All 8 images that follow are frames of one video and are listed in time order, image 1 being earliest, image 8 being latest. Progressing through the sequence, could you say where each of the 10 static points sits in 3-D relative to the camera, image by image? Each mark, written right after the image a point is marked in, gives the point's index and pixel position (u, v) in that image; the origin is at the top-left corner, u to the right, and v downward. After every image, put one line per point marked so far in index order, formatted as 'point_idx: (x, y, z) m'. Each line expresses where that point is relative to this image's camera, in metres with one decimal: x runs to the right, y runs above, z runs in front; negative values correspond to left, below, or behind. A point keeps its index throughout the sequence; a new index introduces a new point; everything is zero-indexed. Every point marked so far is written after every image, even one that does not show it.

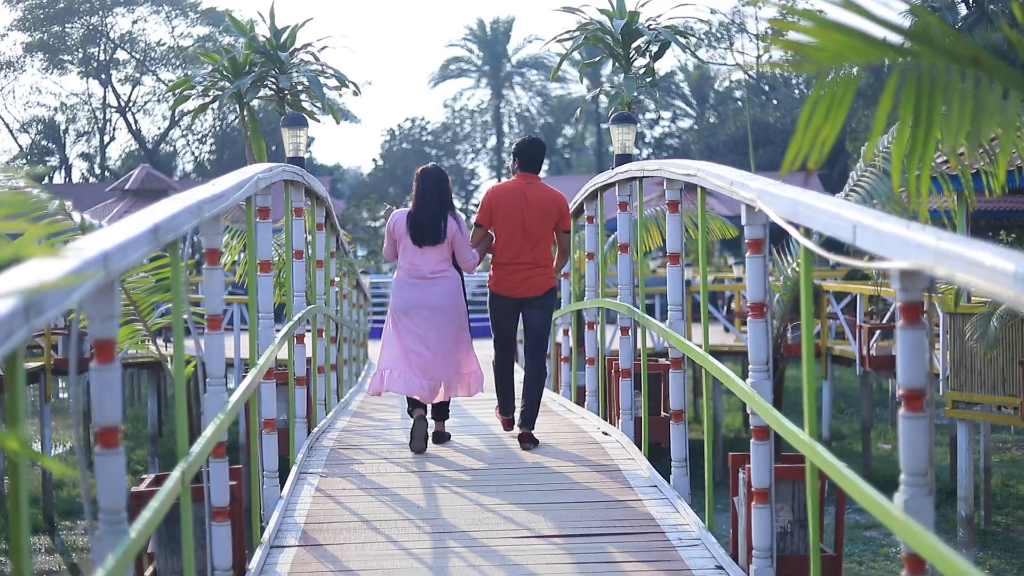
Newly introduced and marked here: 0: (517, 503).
0: (0.0, -0.6, +4.9) m
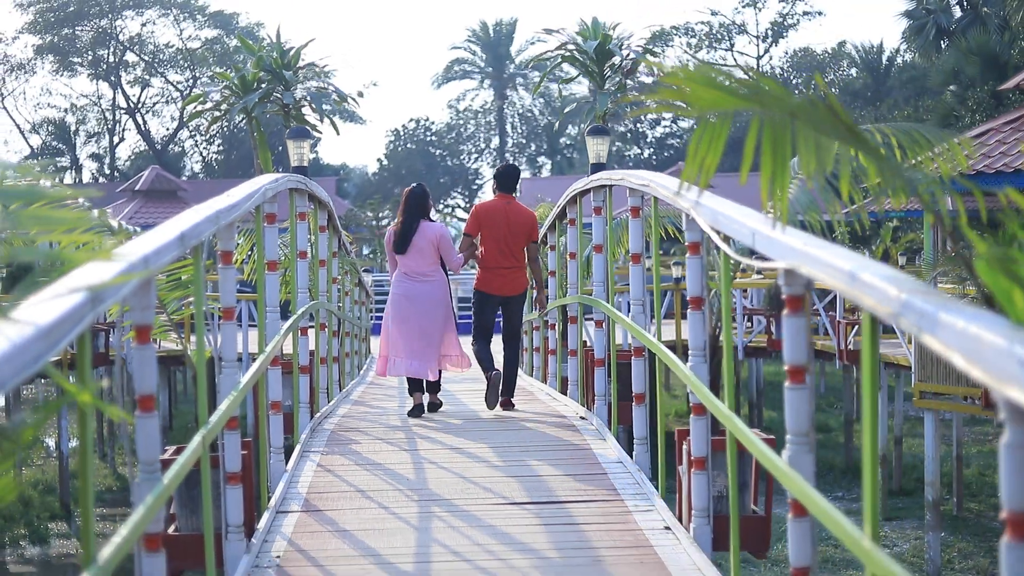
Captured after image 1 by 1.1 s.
0: (0.0, -0.6, +5.5) m
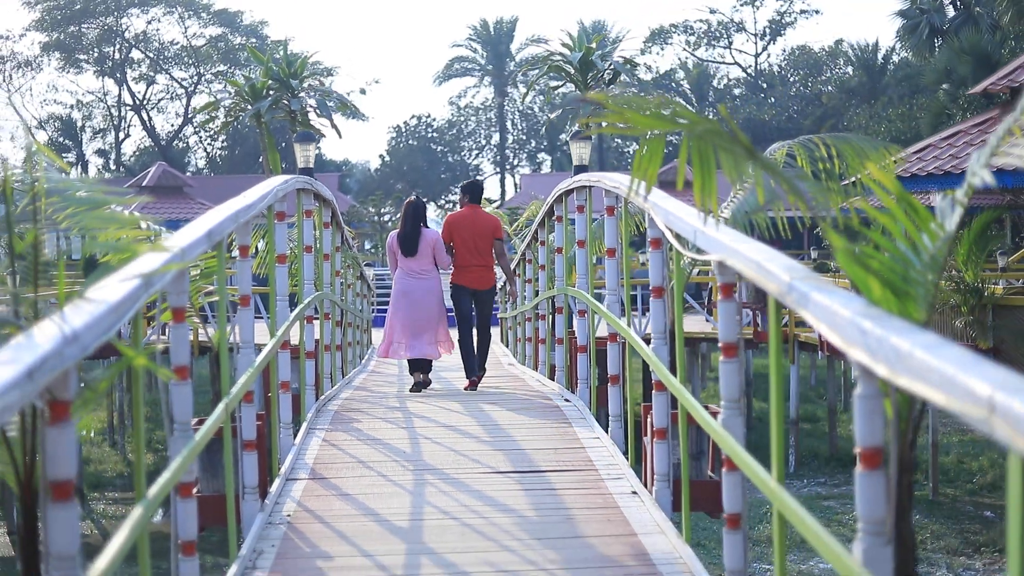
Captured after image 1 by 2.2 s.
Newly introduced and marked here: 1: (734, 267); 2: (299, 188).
0: (-0.1, -0.6, +6.1) m
1: (+0.5, 0.0, +3.7) m
2: (-0.8, +0.4, +7.0) m
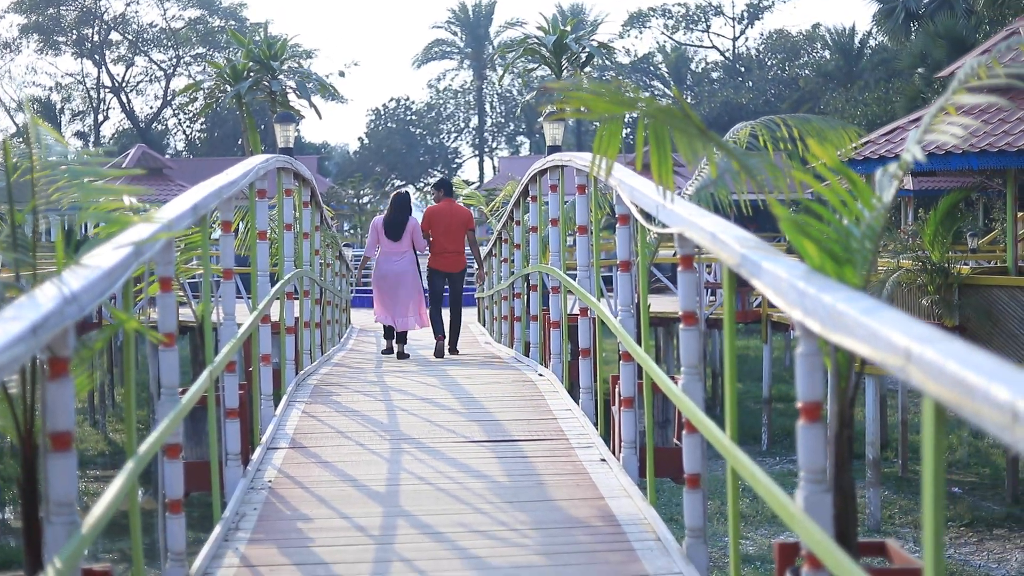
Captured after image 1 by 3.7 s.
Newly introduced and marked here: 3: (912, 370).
0: (-0.2, -0.5, +6.3) m
1: (+0.4, +0.1, +3.9) m
2: (-0.9, +0.5, +7.2) m
3: (+0.5, -0.1, +2.0) m
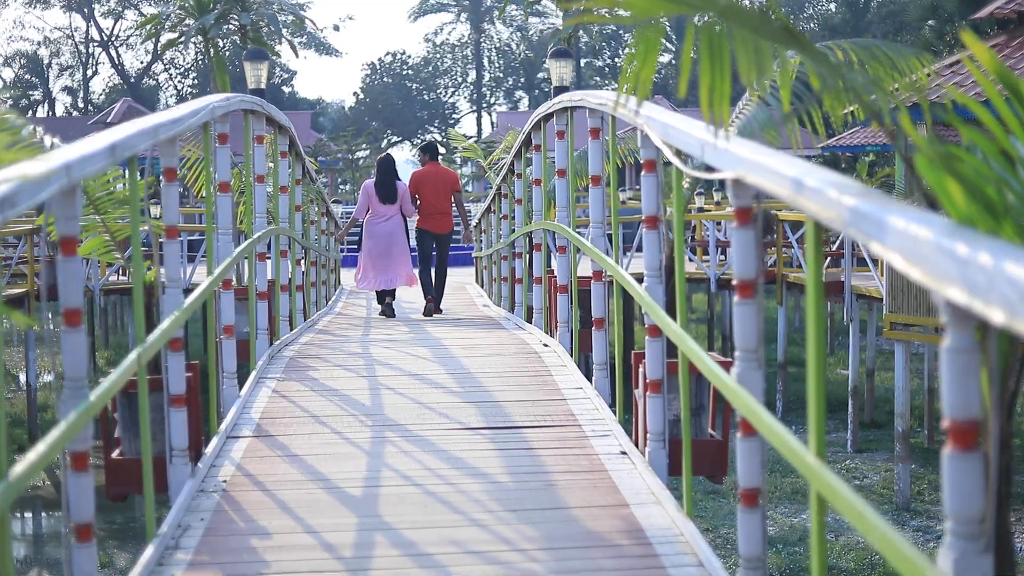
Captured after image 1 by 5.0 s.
0: (-0.2, -0.3, +5.4) m
1: (+0.4, +0.2, +3.0) m
2: (-0.9, +0.6, +6.3) m
3: (+0.5, -0.1, +1.2) m
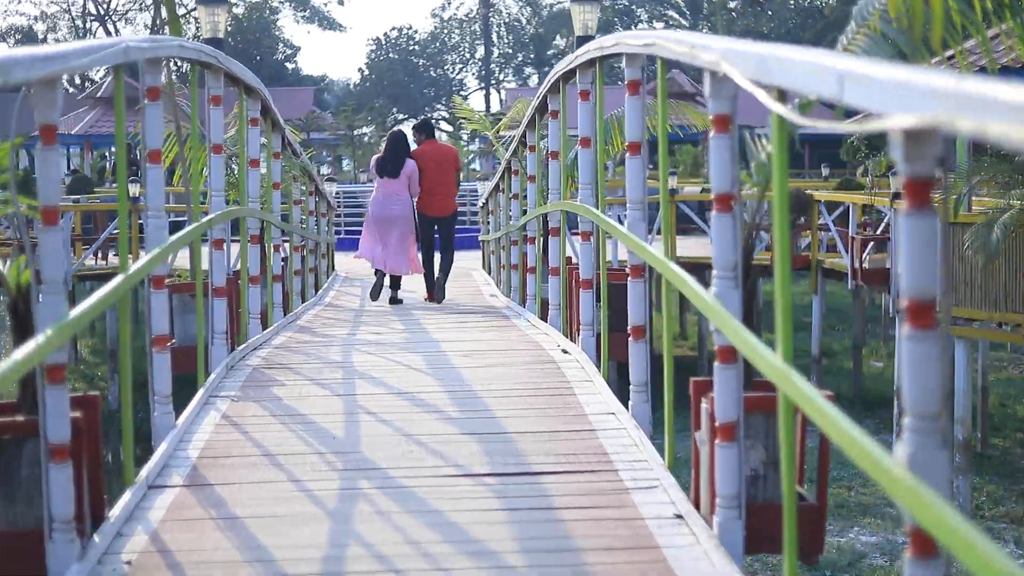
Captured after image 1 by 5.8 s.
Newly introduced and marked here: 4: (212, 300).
0: (-0.1, -0.3, +4.2) m
1: (+0.4, +0.1, +1.8) m
2: (-0.9, +0.6, +5.0) m
3: (+0.5, -0.1, -0.1) m
4: (-0.9, 0.0, +5.5) m
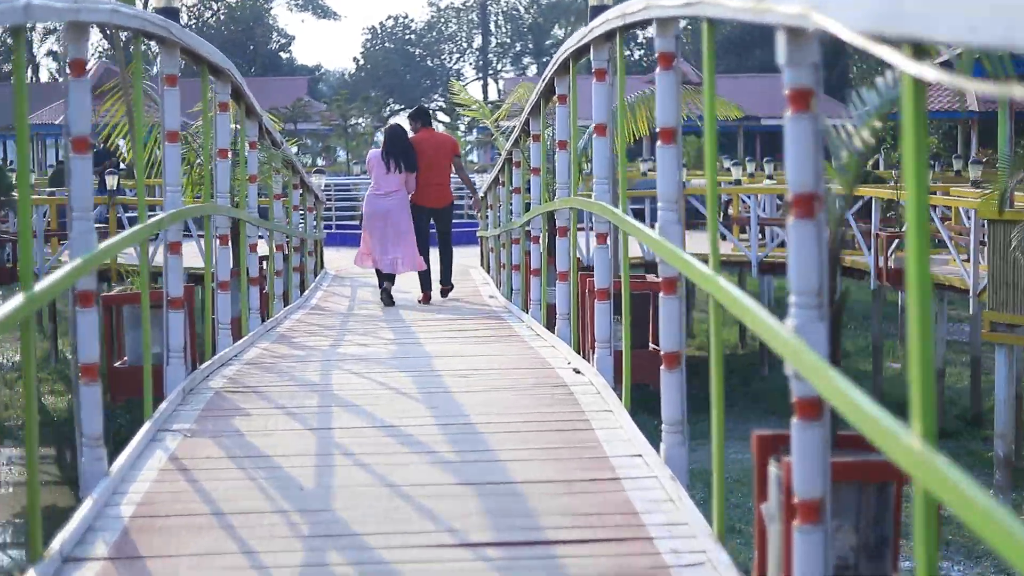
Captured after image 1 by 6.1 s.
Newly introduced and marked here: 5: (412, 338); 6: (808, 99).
0: (-0.1, -0.4, +3.5) m
1: (+0.4, +0.1, +1.0) m
2: (-0.9, +0.6, +4.3) m
3: (+0.5, -0.2, -0.8) m
4: (-0.9, -0.1, +4.7) m
5: (-0.4, -0.2, +6.4) m
6: (+0.4, +0.2, +2.3) m
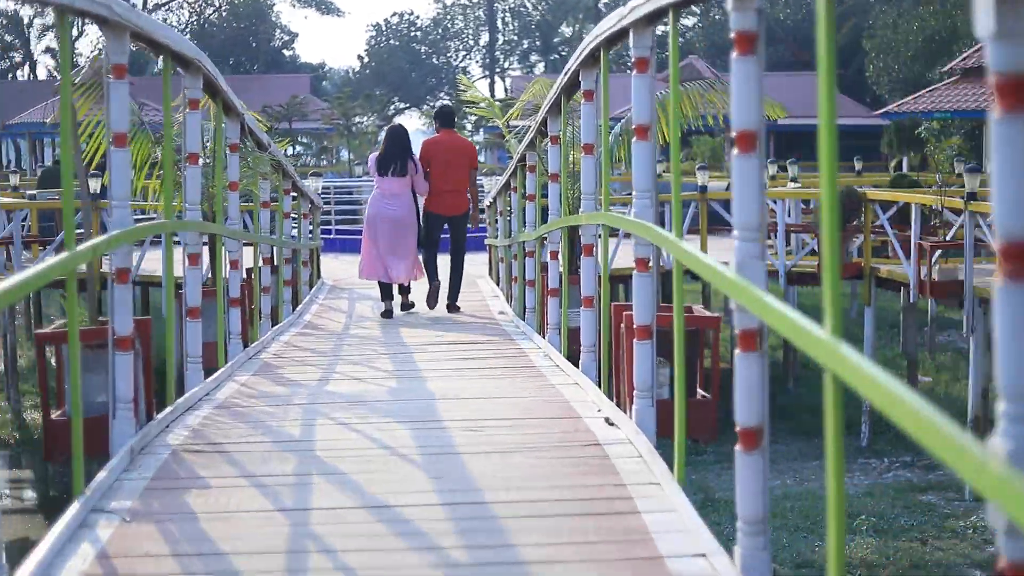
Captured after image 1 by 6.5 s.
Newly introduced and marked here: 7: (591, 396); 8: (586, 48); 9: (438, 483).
0: (-0.1, -0.5, +2.6) m
1: (+0.5, 0.0, +0.2) m
2: (-0.8, +0.5, +3.4) m
3: (+0.5, -0.3, -1.7) m
4: (-0.9, -0.1, +3.8) m
5: (-0.3, -0.3, +5.6) m
6: (+0.4, +0.2, +1.4) m
7: (+0.2, -0.3, +4.5) m
8: (+0.2, +0.6, +4.8) m
9: (-0.1, -0.4, +3.5) m
